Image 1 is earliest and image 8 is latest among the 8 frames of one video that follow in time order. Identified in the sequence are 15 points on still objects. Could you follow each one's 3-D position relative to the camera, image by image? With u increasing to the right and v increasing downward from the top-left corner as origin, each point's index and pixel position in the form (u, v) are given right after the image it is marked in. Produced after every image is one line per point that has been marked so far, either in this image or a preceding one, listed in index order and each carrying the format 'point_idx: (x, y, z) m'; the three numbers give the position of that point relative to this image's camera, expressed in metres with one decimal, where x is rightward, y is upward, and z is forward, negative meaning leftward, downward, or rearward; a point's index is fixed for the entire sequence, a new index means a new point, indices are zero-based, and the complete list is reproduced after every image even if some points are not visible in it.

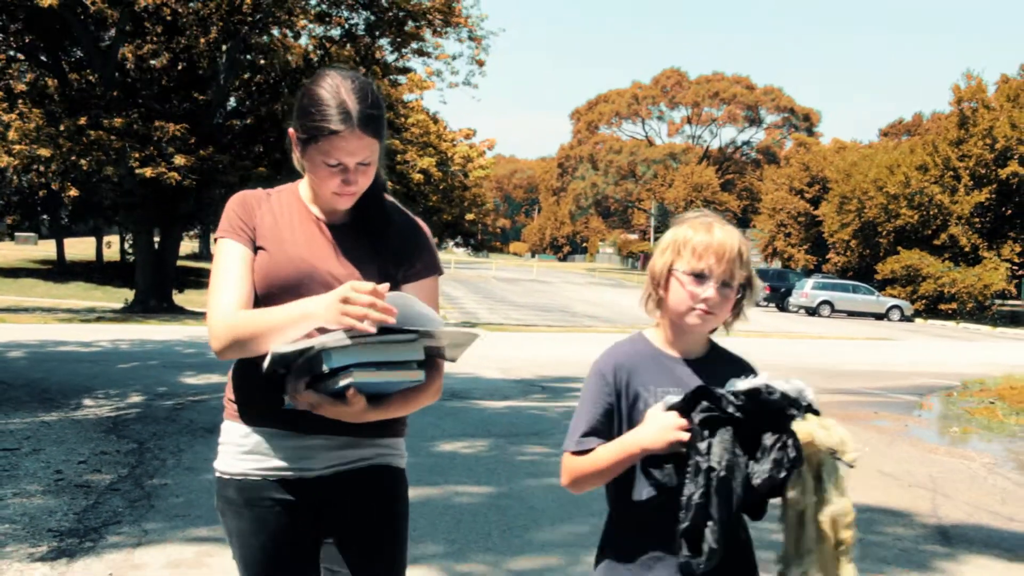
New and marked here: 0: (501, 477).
0: (-0.1, -1.4, +6.9) m
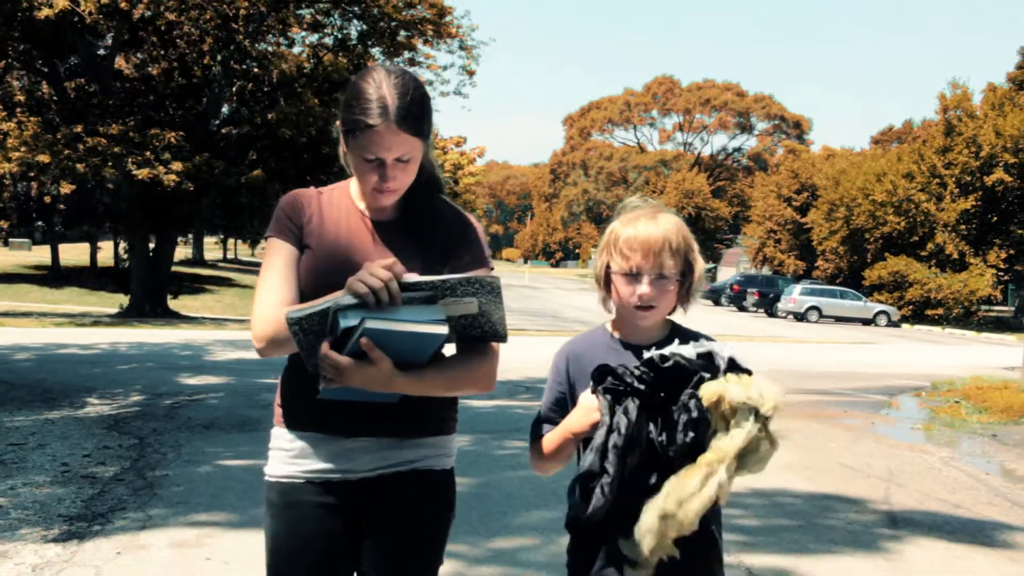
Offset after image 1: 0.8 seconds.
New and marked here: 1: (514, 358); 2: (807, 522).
0: (-0.3, -1.4, +7.3) m
1: (+0.1, -1.2, +16.4) m
2: (+1.9, -1.5, +6.1) m
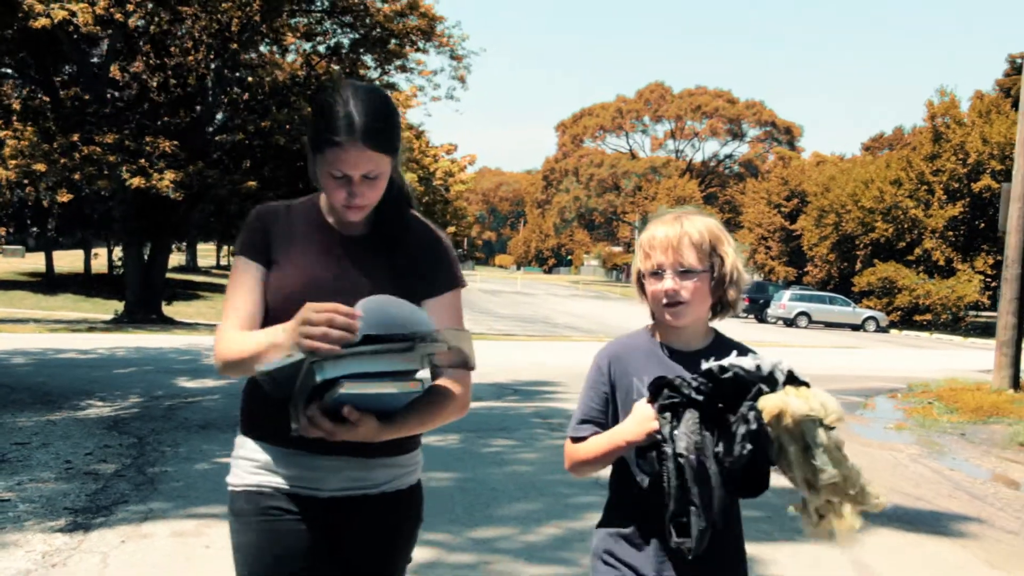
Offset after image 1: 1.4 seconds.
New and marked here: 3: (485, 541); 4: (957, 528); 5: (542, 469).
0: (-0.4, -1.4, +7.6) m
1: (-0.1, -1.3, +16.7) m
2: (+1.8, -1.6, +6.5) m
3: (-0.2, -1.5, +5.6) m
4: (+3.1, -1.7, +6.4) m
5: (+0.2, -1.5, +7.6) m
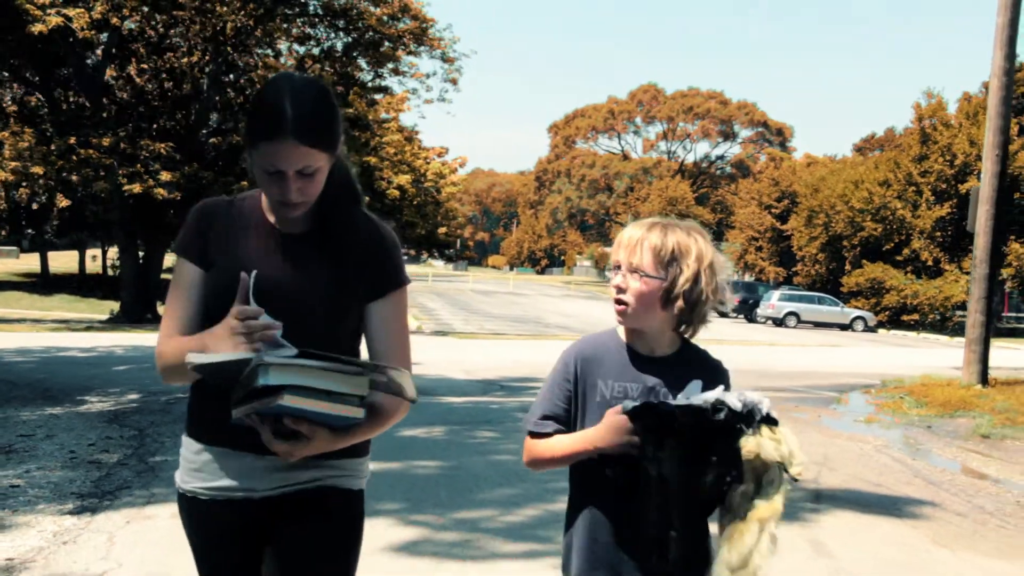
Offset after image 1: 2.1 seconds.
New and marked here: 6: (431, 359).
0: (-0.5, -1.4, +8.0) m
1: (-0.3, -1.3, +17.1) m
2: (+1.7, -1.5, +6.9) m
3: (-0.3, -1.5, +6.0) m
4: (+2.9, -1.6, +6.9) m
5: (+0.1, -1.4, +8.0) m
6: (-1.4, -1.3, +16.5) m
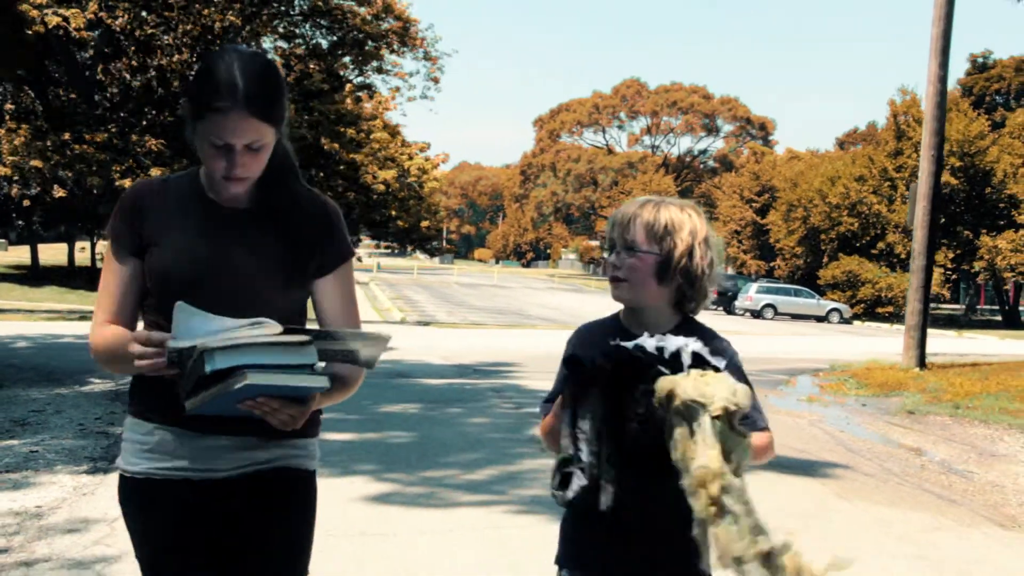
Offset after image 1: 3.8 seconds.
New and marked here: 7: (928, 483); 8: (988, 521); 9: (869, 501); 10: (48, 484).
0: (-0.9, -1.3, +8.9) m
1: (-0.8, -1.1, +18.0) m
2: (+1.4, -1.4, +7.8) m
3: (-0.6, -1.4, +6.9) m
4: (+2.6, -1.5, +7.8) m
5: (-0.2, -1.3, +8.9) m
6: (-1.9, -1.1, +17.4) m
7: (+3.4, -1.6, +7.6) m
8: (+3.3, -1.6, +6.5) m
9: (+2.7, -1.6, +6.9) m
10: (-3.3, -1.4, +6.6) m
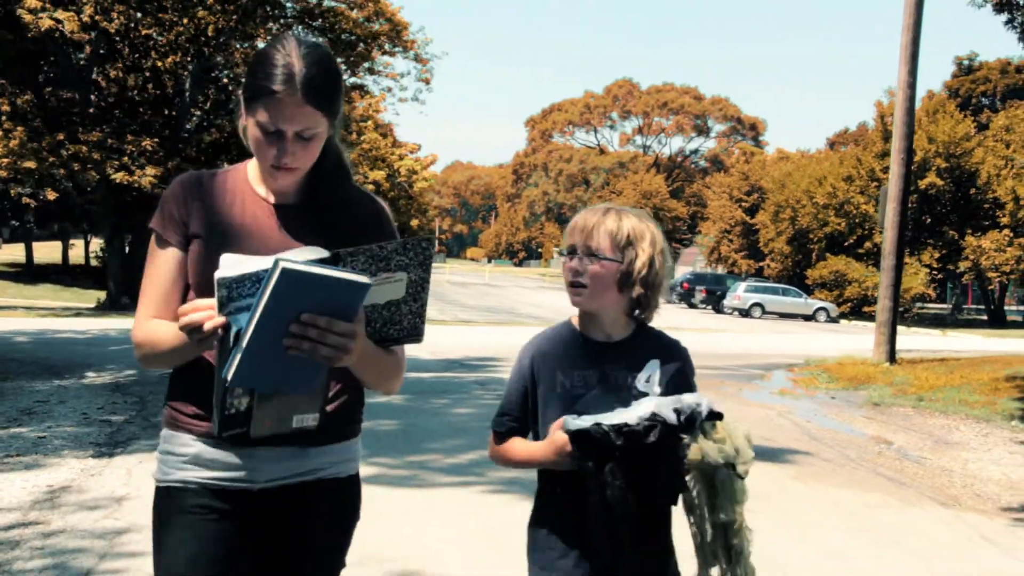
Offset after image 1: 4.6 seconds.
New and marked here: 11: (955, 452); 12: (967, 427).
0: (-1.0, -1.3, +9.4) m
1: (-1.0, -1.1, +18.5) m
2: (+1.2, -1.4, +8.3) m
3: (-0.7, -1.4, +7.4) m
4: (+2.5, -1.5, +8.3) m
5: (-0.4, -1.3, +9.4) m
6: (-2.1, -1.1, +17.8) m
7: (+3.2, -1.6, +8.1) m
8: (+3.1, -1.6, +7.0) m
9: (+2.5, -1.6, +7.5) m
10: (-3.5, -1.4, +7.1) m
11: (+4.2, -1.5, +8.8) m
12: (+4.8, -1.5, +9.8) m
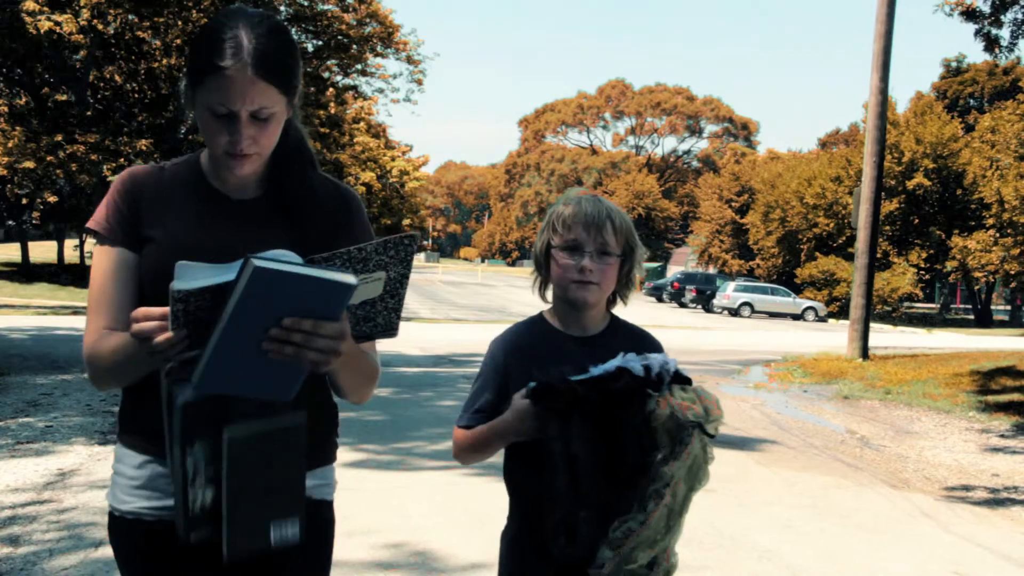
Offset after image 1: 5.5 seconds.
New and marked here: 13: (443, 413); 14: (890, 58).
0: (-1.2, -1.3, +9.9) m
1: (-1.3, -1.1, +19.0) m
2: (+1.0, -1.4, +8.8) m
3: (-0.9, -1.4, +7.9) m
4: (+2.3, -1.5, +8.8) m
5: (-0.6, -1.3, +9.9) m
6: (-2.4, -1.0, +18.3) m
7: (+3.1, -1.5, +8.6) m
8: (+3.0, -1.6, +7.5) m
9: (+2.3, -1.5, +8.0) m
10: (-3.6, -1.3, +7.5) m
11: (+4.0, -1.5, +9.3) m
12: (+4.6, -1.4, +10.3) m
13: (-0.7, -1.3, +9.5) m
14: (+5.6, +3.4, +13.7) m
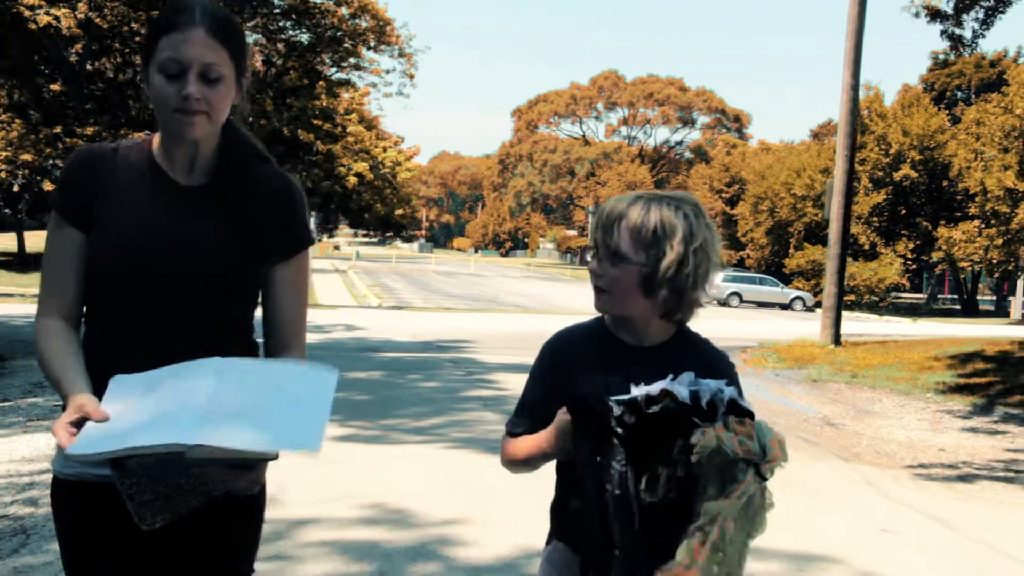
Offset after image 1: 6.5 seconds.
0: (-1.4, -1.1, +10.4) m
1: (-1.5, -0.8, +19.5) m
2: (+0.8, -1.3, +9.4) m
3: (-1.1, -1.2, +8.4) m
4: (+2.1, -1.4, +9.4) m
5: (-0.8, -1.1, +10.4) m
6: (-2.6, -0.8, +18.8) m
7: (+2.9, -1.4, +9.2) m
8: (+2.8, -1.5, +8.1) m
9: (+2.2, -1.4, +8.5) m
10: (-3.8, -1.2, +8.1) m
11: (+3.8, -1.4, +9.8) m
12: (+4.4, -1.3, +10.9) m
13: (-0.9, -1.1, +10.1) m
14: (+5.4, +3.6, +14.3) m
